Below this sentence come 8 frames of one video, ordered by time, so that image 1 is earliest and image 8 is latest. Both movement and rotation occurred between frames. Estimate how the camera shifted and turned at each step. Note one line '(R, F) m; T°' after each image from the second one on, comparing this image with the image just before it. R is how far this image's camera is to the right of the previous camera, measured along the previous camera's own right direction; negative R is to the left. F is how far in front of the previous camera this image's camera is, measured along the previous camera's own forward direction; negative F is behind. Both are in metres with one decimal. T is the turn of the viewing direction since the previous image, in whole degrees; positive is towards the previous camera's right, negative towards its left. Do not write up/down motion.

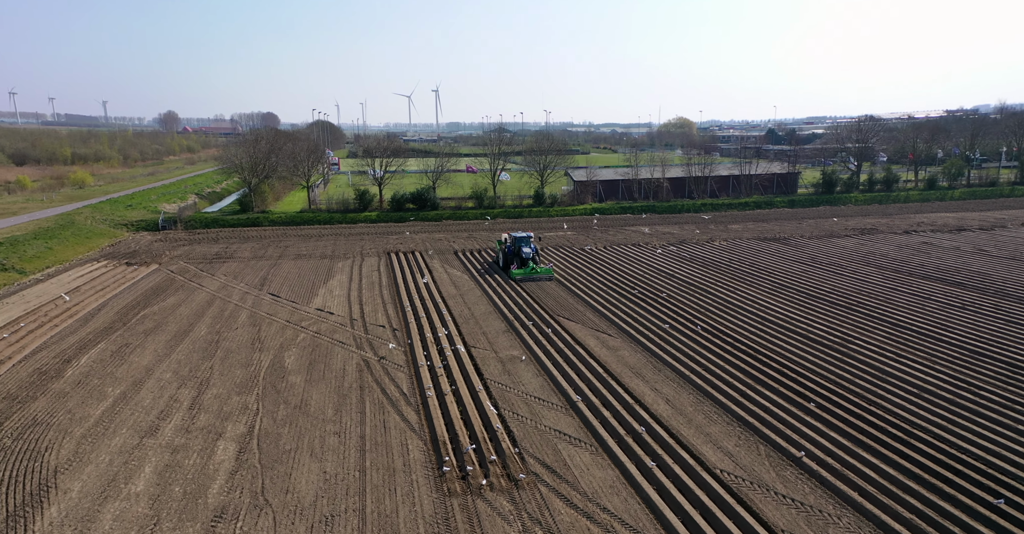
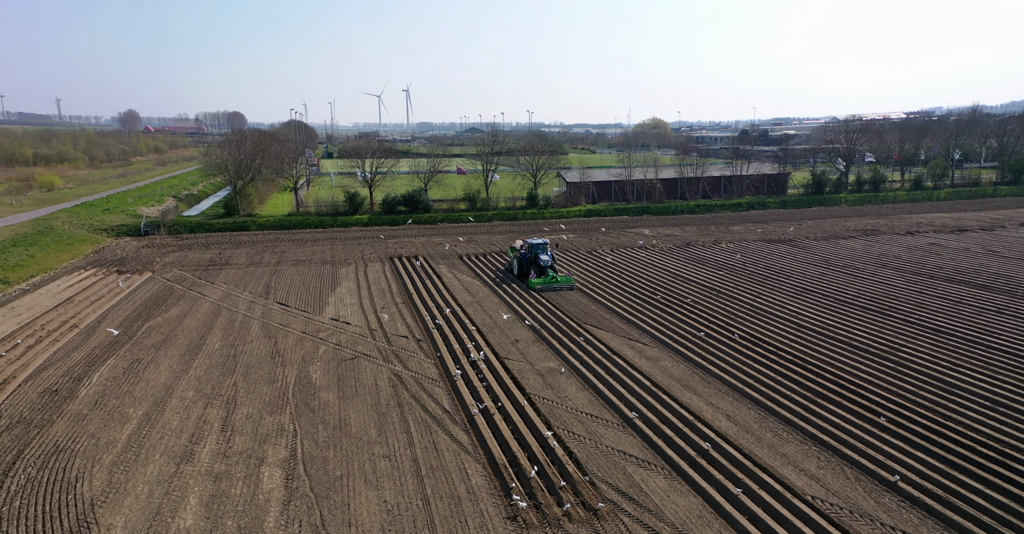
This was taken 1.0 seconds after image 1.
(-1.1, +0.5) m; +2°
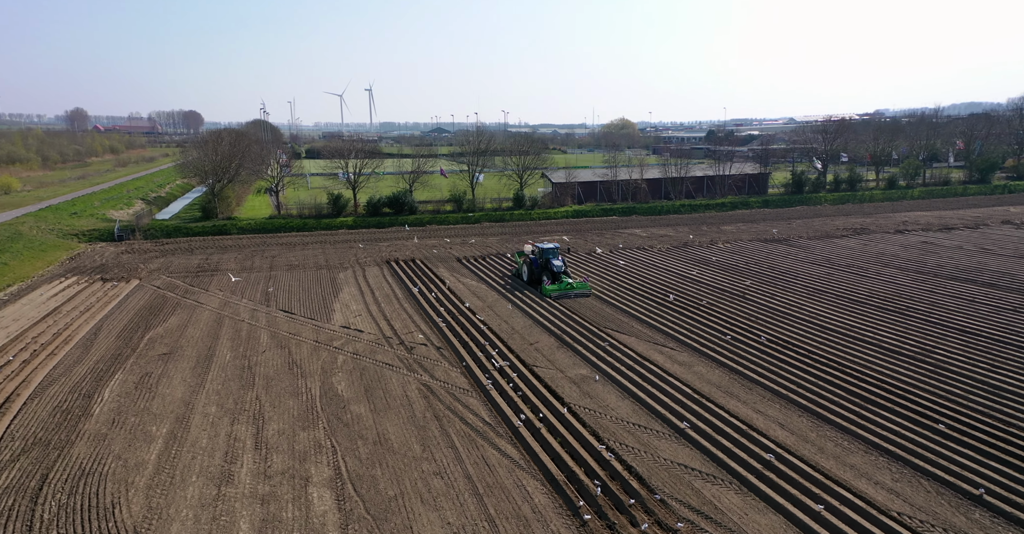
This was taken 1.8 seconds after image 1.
(-1.1, +0.3) m; +2°
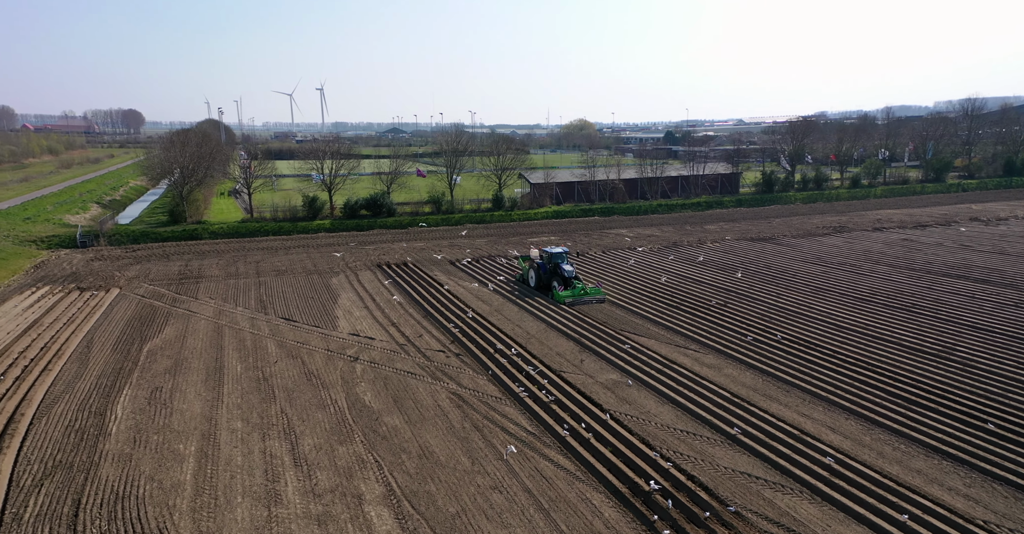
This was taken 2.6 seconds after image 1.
(-1.2, +0.3) m; +3°
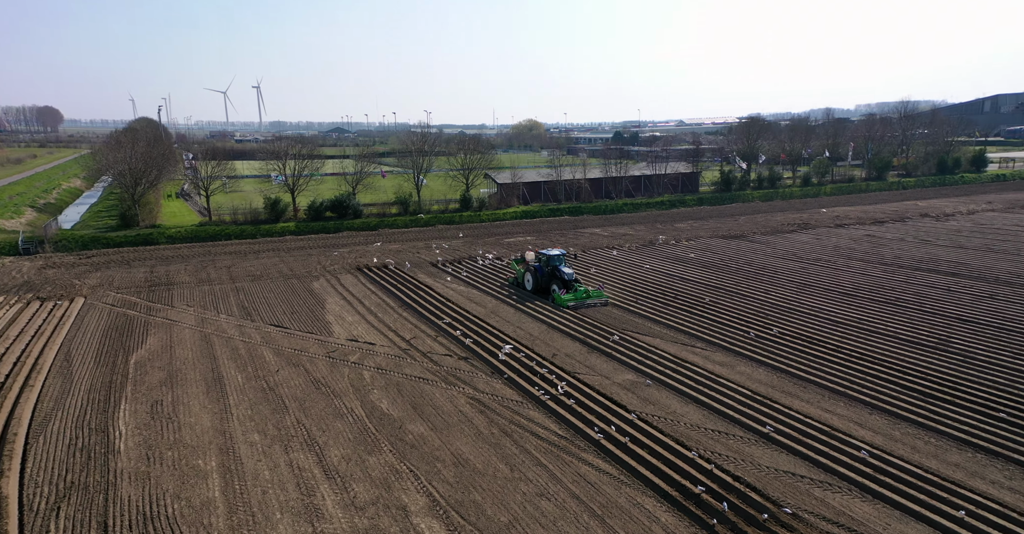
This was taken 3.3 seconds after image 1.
(-1.2, +0.2) m; +4°
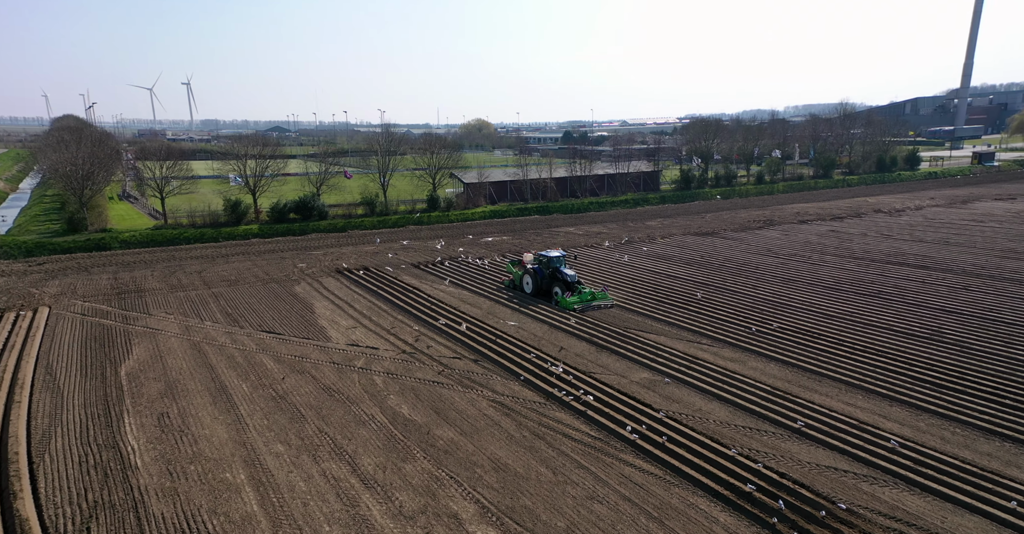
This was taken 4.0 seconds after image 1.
(-1.2, +0.1) m; +4°
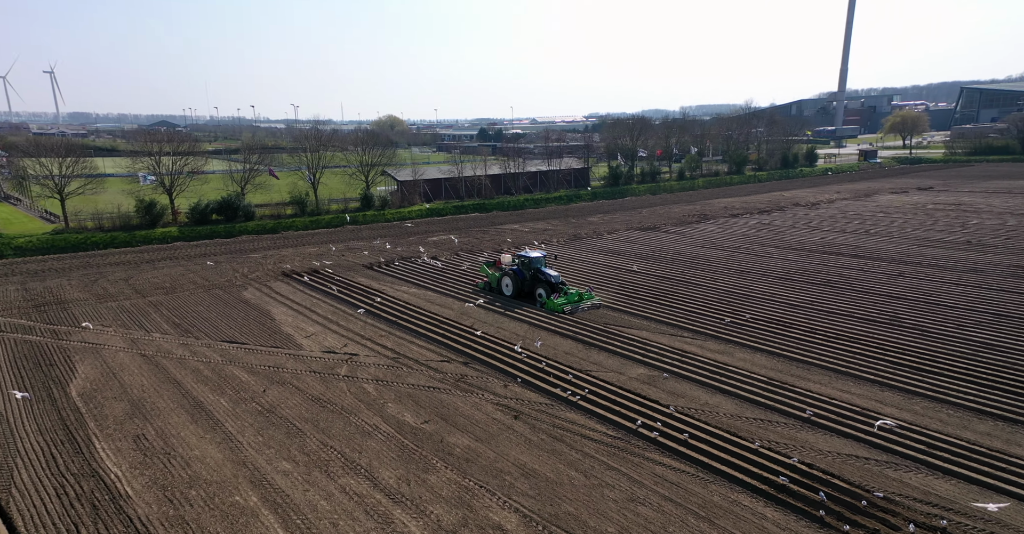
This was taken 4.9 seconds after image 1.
(-1.5, +0.4) m; +7°
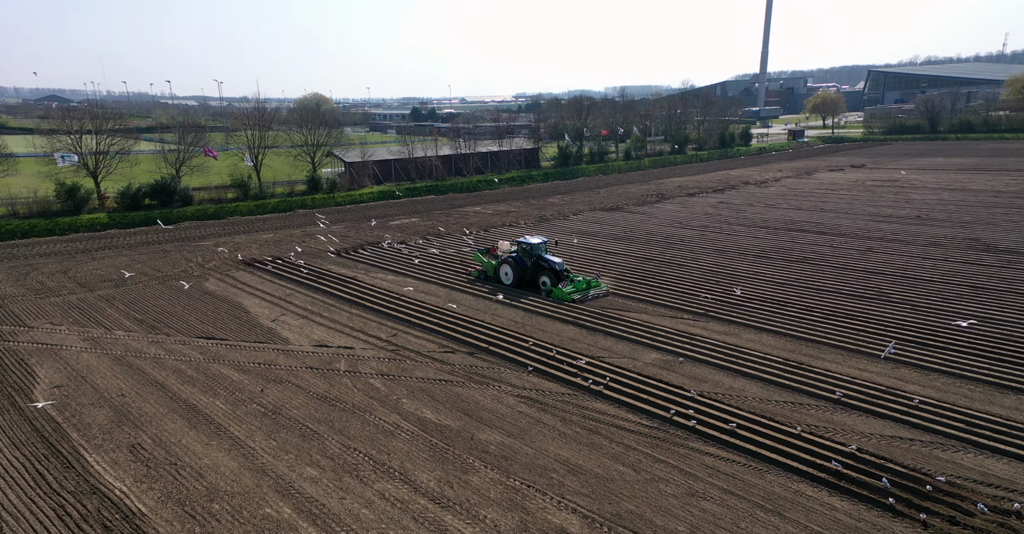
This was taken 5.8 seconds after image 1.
(-1.4, +0.6) m; +5°
